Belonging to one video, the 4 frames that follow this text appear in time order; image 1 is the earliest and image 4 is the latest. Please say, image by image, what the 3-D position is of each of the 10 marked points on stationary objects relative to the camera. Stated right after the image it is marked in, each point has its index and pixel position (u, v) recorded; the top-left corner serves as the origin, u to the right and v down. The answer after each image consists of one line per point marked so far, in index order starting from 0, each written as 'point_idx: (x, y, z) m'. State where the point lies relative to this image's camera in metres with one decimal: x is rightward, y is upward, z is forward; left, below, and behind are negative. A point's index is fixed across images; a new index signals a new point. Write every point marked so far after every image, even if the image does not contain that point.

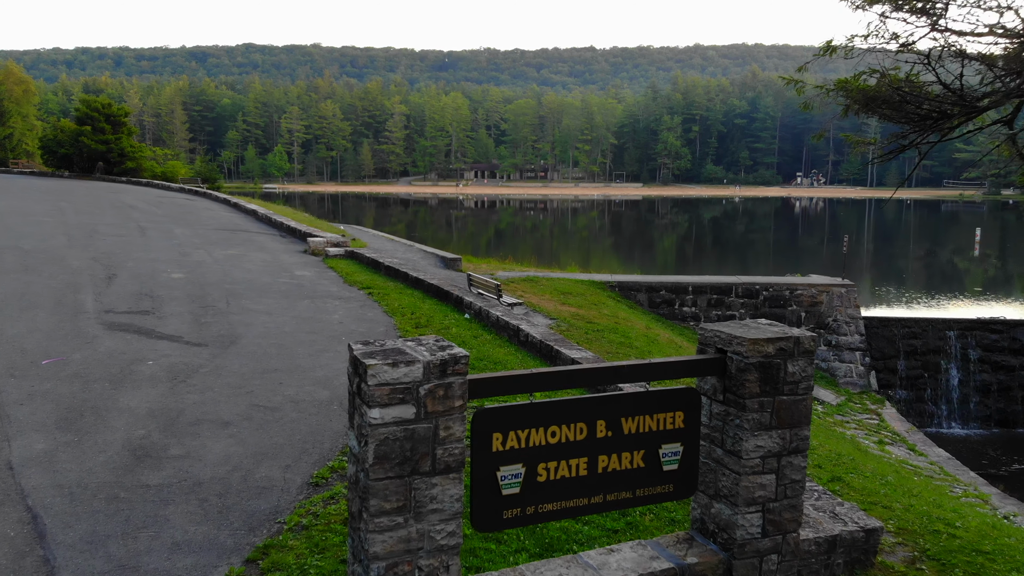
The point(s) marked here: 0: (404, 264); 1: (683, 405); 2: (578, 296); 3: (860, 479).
0: (-1.2, +0.3, +14.0) m
1: (+0.6, -0.4, +4.1) m
2: (+0.7, -0.1, +13.4) m
3: (+1.8, -1.0, +6.6) m
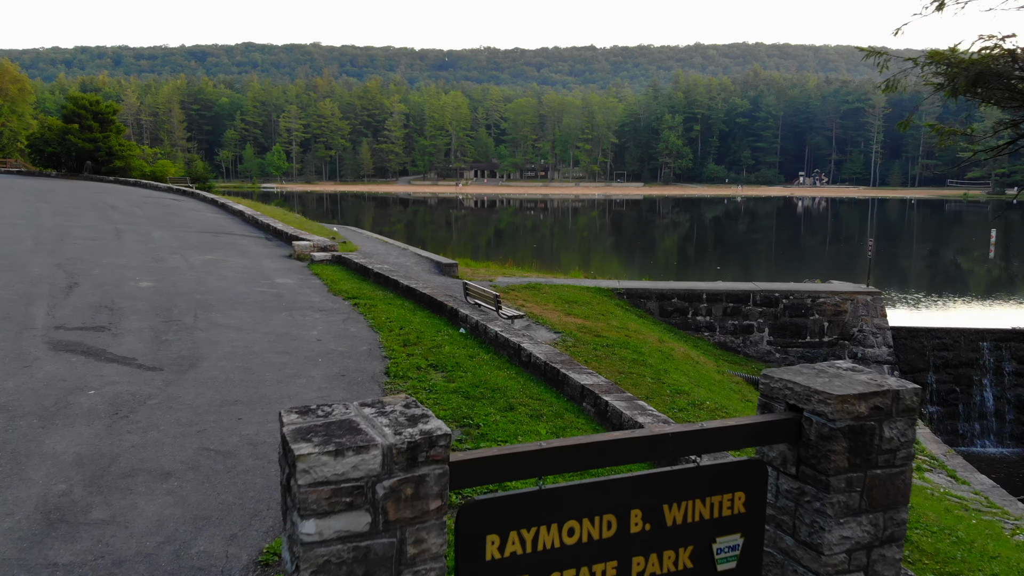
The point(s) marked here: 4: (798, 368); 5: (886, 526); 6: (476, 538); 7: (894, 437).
0: (-1.2, +0.2, +12.9) m
1: (+0.6, -0.5, +3.1) m
2: (+0.7, -0.2, +12.3) m
3: (+1.8, -1.1, +5.5) m
4: (+0.7, -0.2, +3.2) m
5: (+0.9, -0.6, +3.2) m
6: (-0.1, -0.5, +2.6) m
7: (+0.9, -0.4, +3.1) m
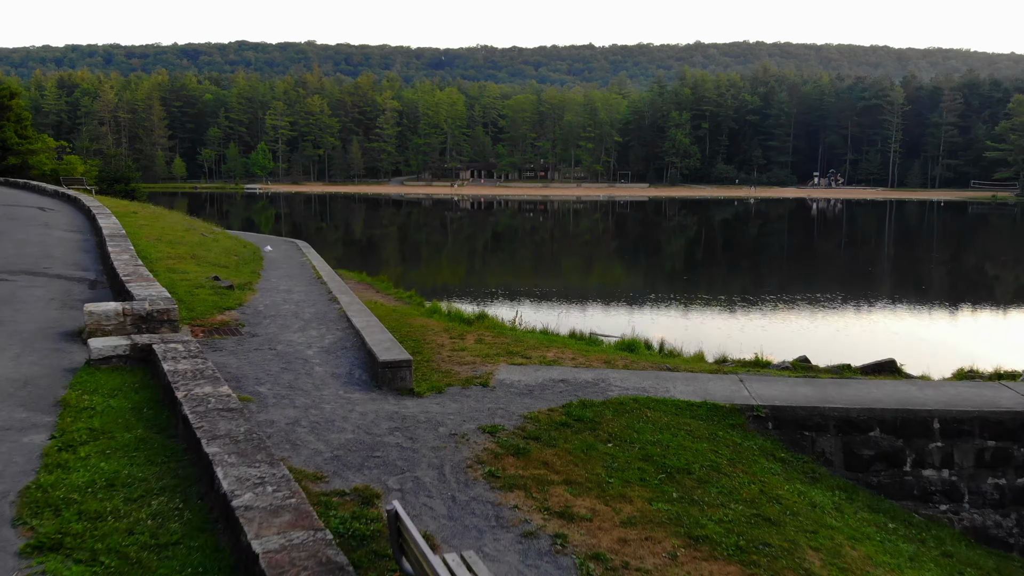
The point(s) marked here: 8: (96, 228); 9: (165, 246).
0: (-1.1, -0.4, +5.7) m
1: (+0.7, -1.1, -4.1) m
2: (+0.8, -0.8, +5.1) m
3: (+1.9, -1.7, -1.6) m
4: (+0.8, -0.8, -4.0) m
5: (+1.0, -1.2, -4.0) m
6: (0.0, -1.1, -4.6) m
7: (+1.1, -1.0, -4.1) m
8: (-4.6, +0.7, +14.1) m
9: (-3.6, +0.4, +13.1) m
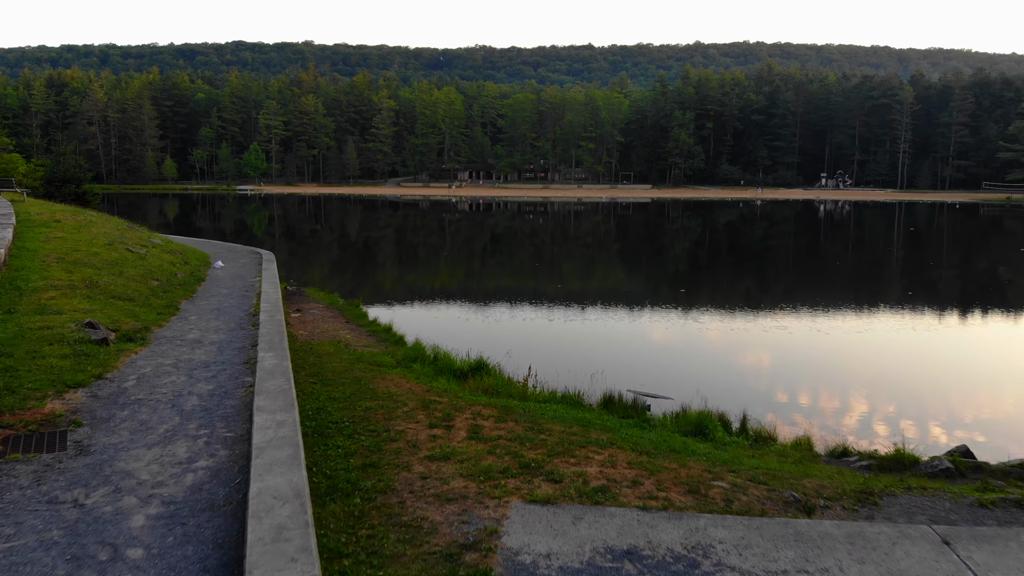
0: (-1.0, -0.7, +2.6) m
1: (+0.7, -1.3, -7.3) m
2: (+0.9, -1.1, +2.0) m
3: (+2.0, -2.0, -4.8) m
4: (+0.9, -1.1, -7.1) m
5: (+1.1, -1.5, -7.2) m
6: (+0.1, -1.4, -7.8) m
7: (+1.1, -1.2, -7.2) m
8: (-4.5, +0.4, +10.9) m
9: (-3.5, +0.2, +9.9) m
